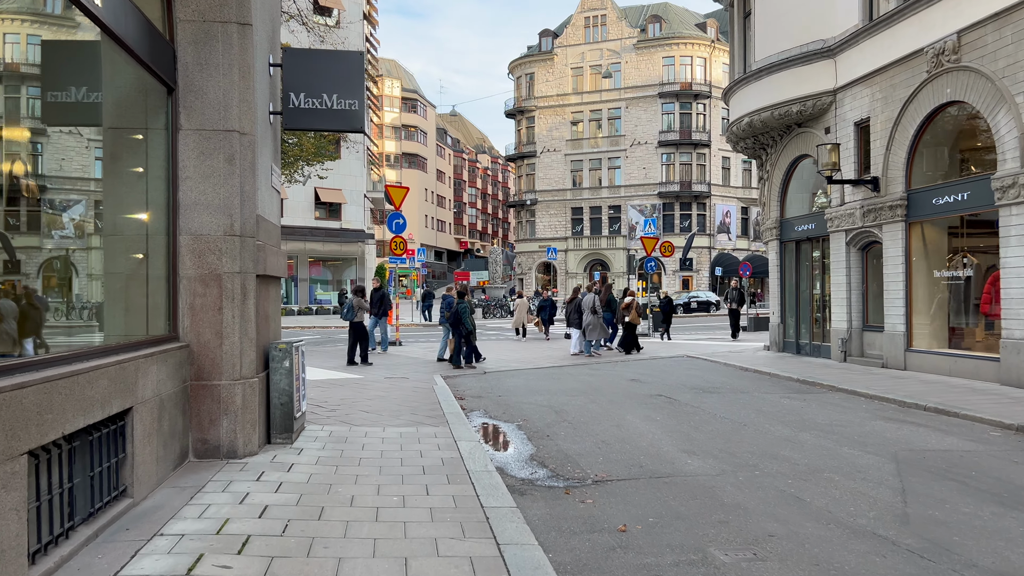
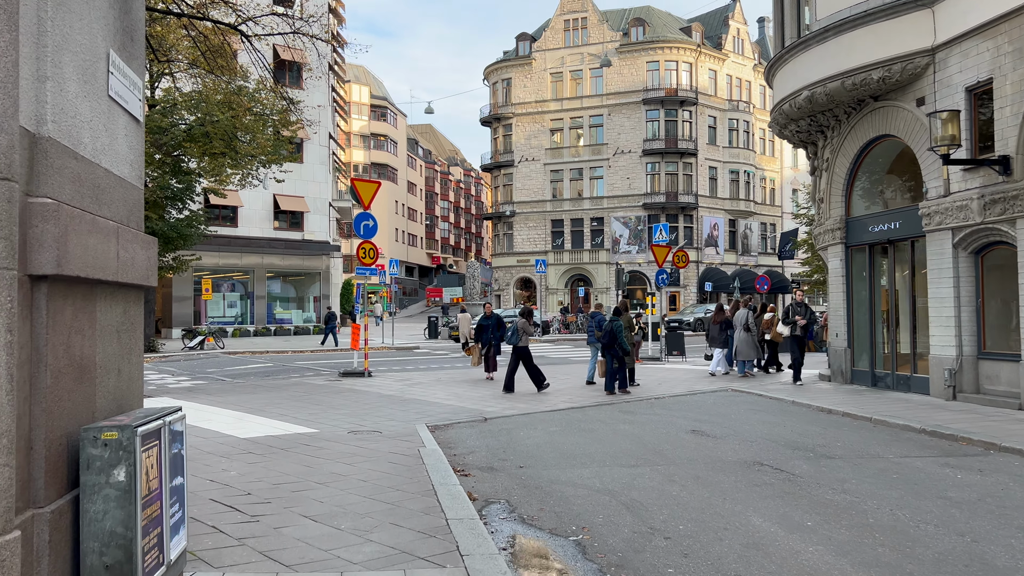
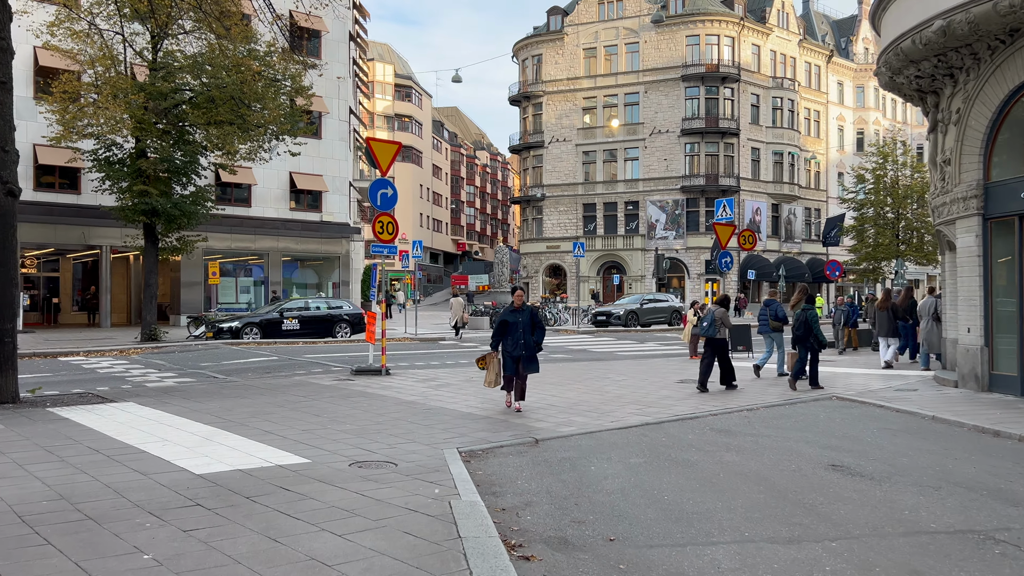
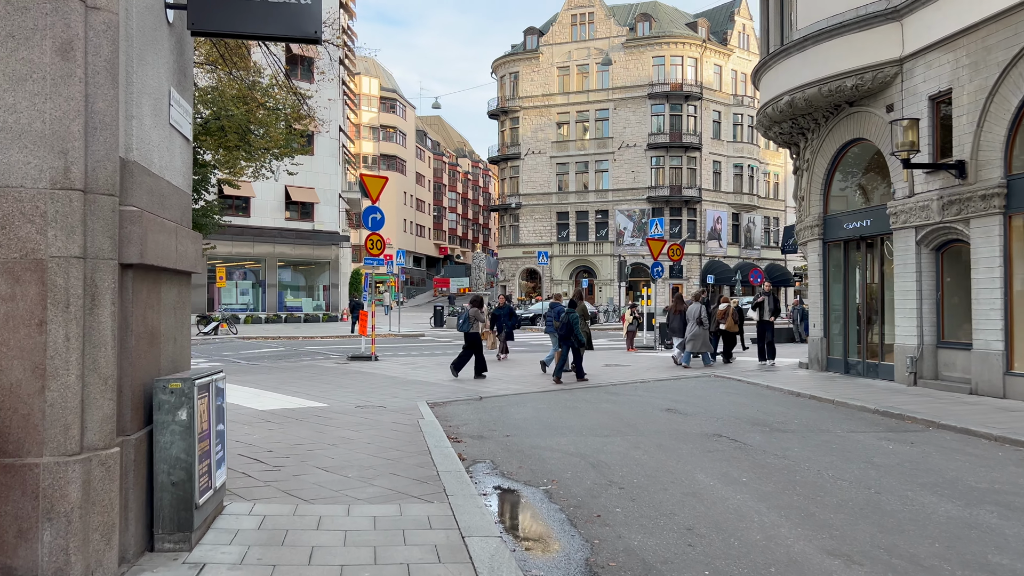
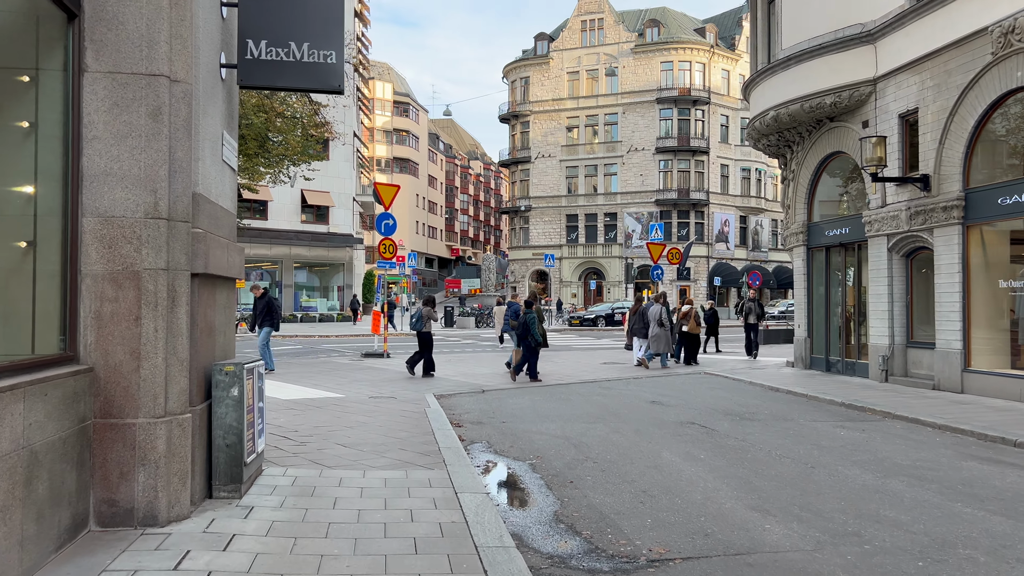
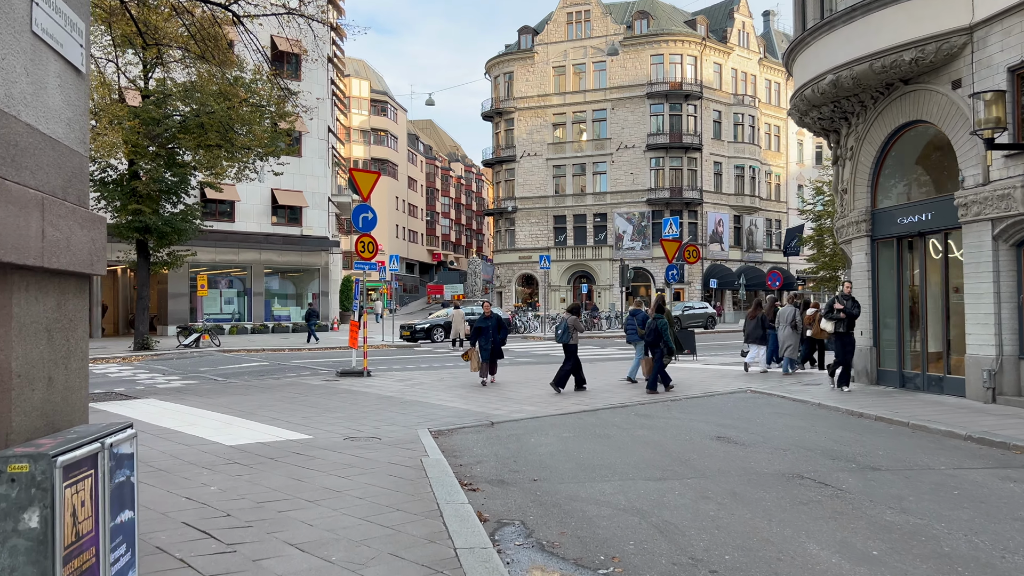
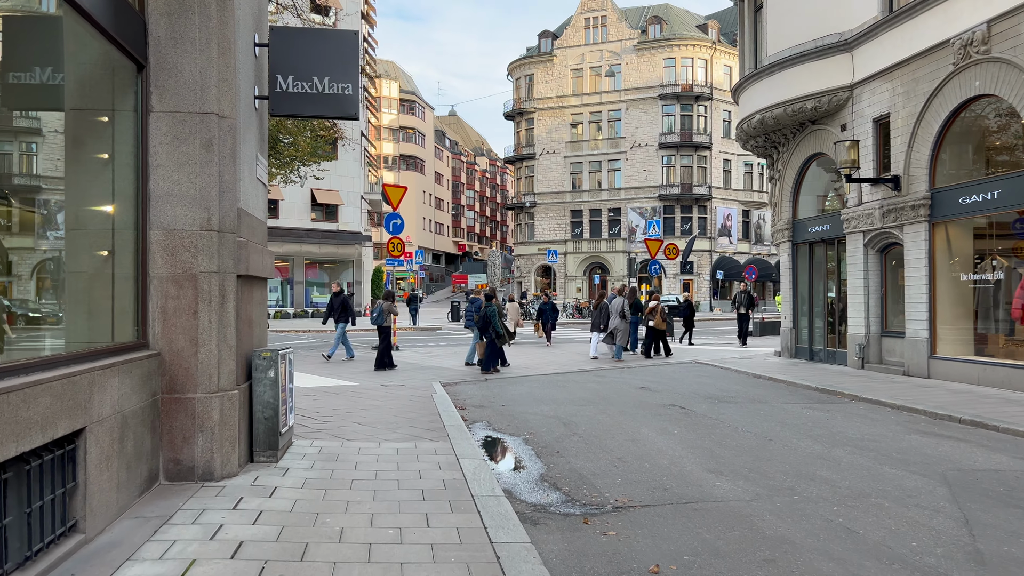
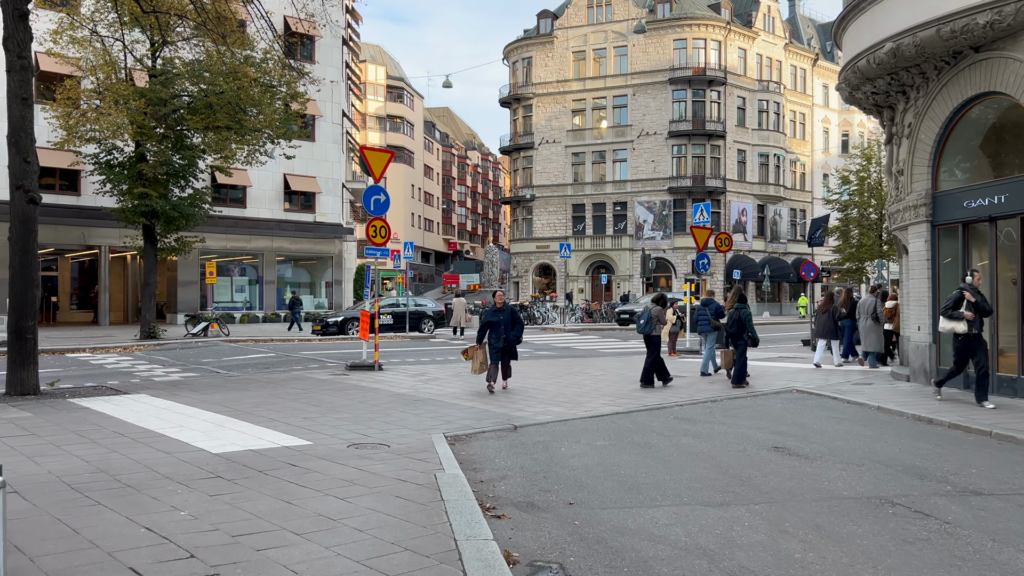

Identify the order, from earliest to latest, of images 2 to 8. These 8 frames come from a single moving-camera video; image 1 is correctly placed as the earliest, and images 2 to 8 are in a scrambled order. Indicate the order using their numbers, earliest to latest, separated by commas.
7, 5, 4, 2, 6, 8, 3
